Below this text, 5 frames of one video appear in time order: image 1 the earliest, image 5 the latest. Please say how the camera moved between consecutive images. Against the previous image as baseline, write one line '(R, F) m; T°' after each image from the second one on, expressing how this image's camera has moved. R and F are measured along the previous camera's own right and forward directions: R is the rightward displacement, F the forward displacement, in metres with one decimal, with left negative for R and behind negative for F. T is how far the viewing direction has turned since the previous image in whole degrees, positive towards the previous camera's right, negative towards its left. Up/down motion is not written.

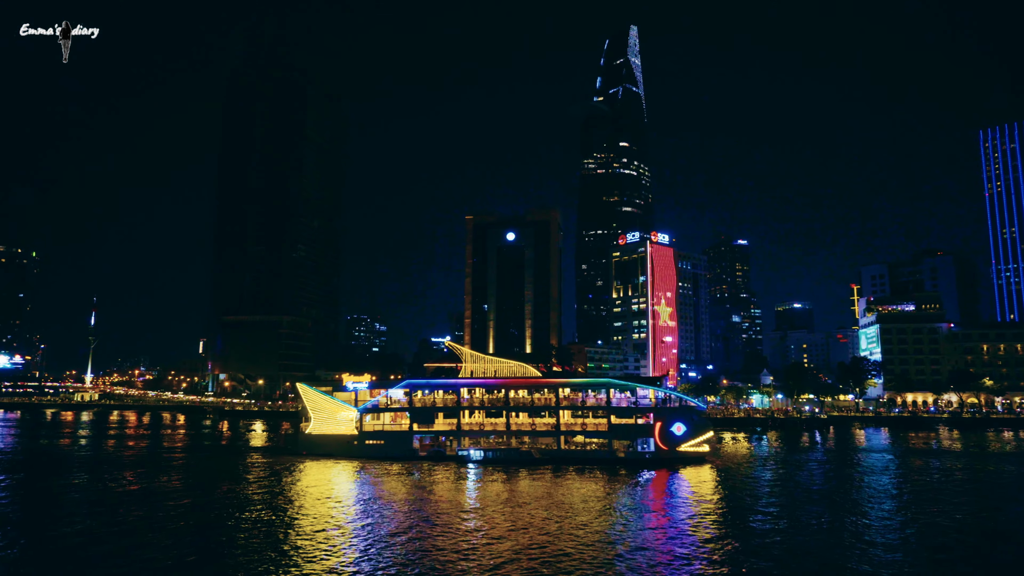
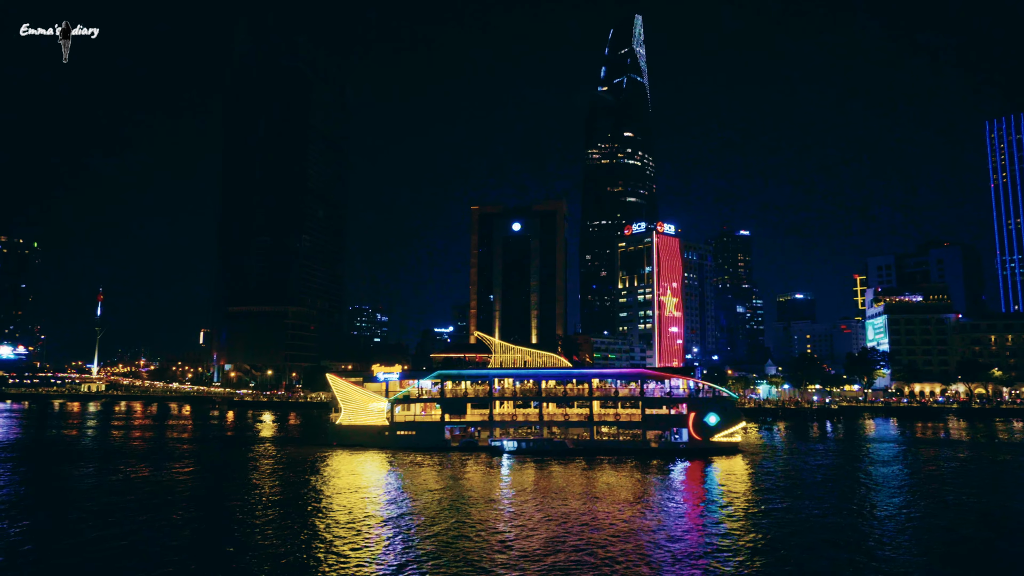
(-1.1, +0.1) m; 0°
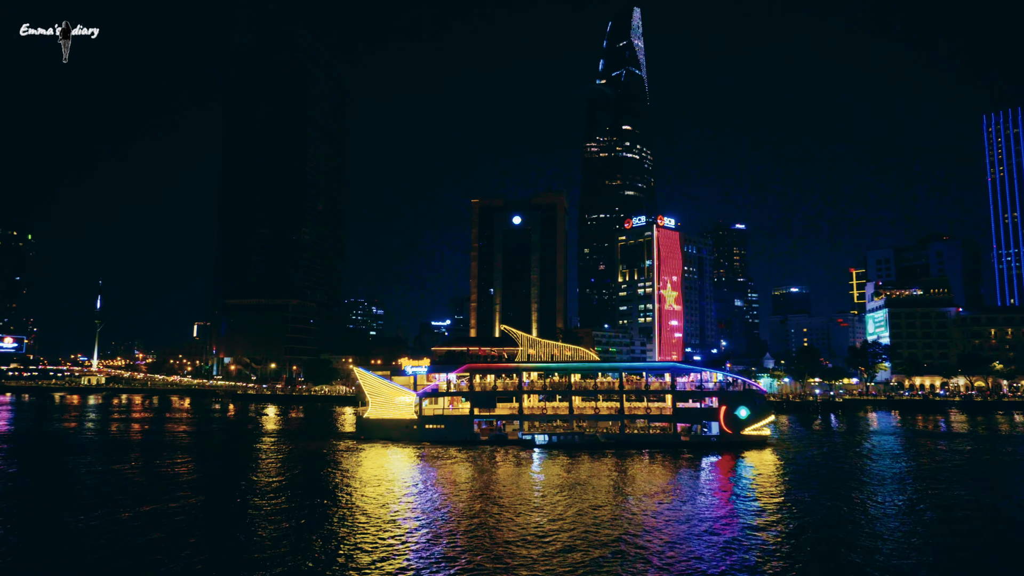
(-1.3, +0.1) m; +1°
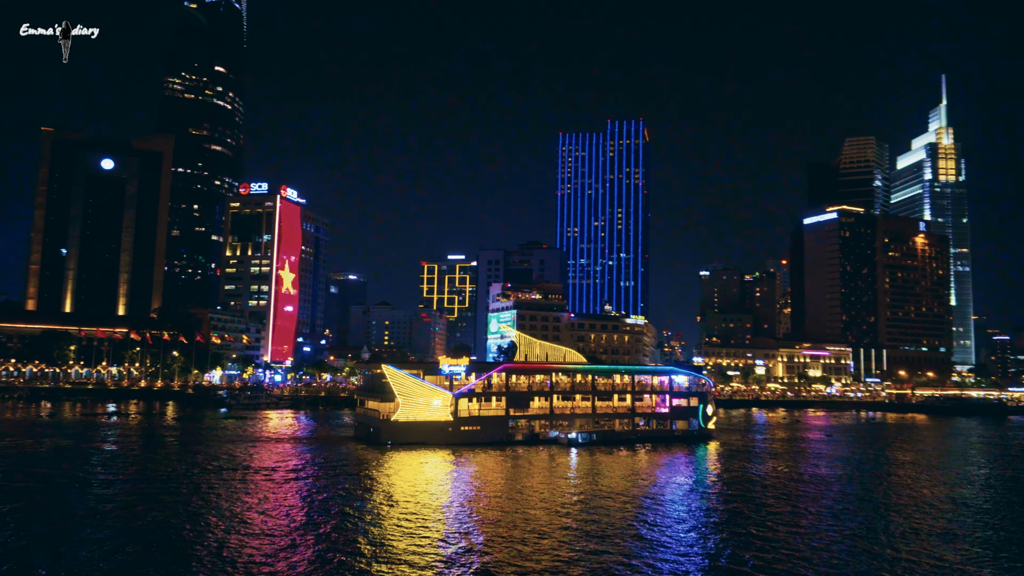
(-2.1, -0.1) m; +2°
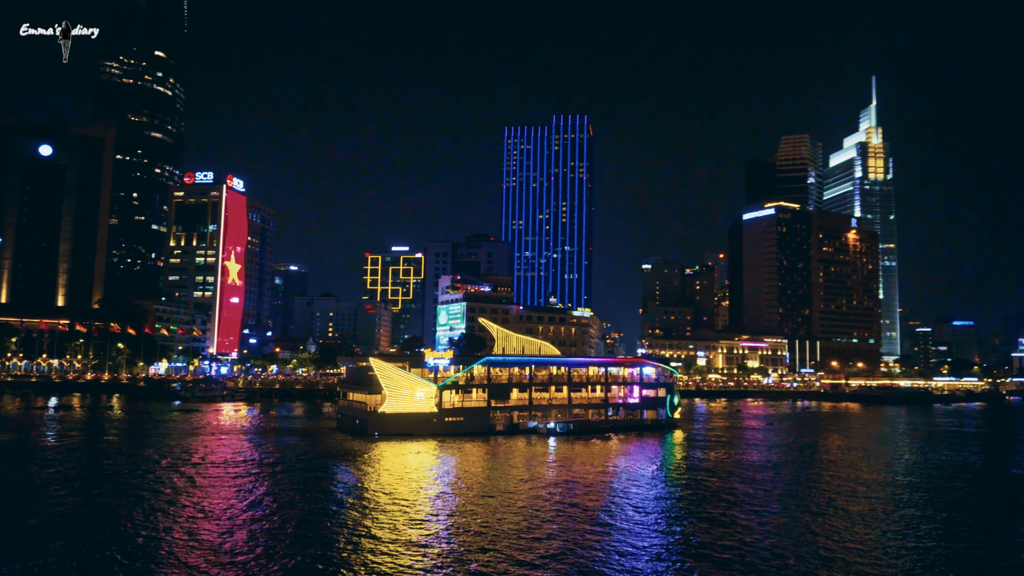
(-1.3, -1.2) m; +5°
